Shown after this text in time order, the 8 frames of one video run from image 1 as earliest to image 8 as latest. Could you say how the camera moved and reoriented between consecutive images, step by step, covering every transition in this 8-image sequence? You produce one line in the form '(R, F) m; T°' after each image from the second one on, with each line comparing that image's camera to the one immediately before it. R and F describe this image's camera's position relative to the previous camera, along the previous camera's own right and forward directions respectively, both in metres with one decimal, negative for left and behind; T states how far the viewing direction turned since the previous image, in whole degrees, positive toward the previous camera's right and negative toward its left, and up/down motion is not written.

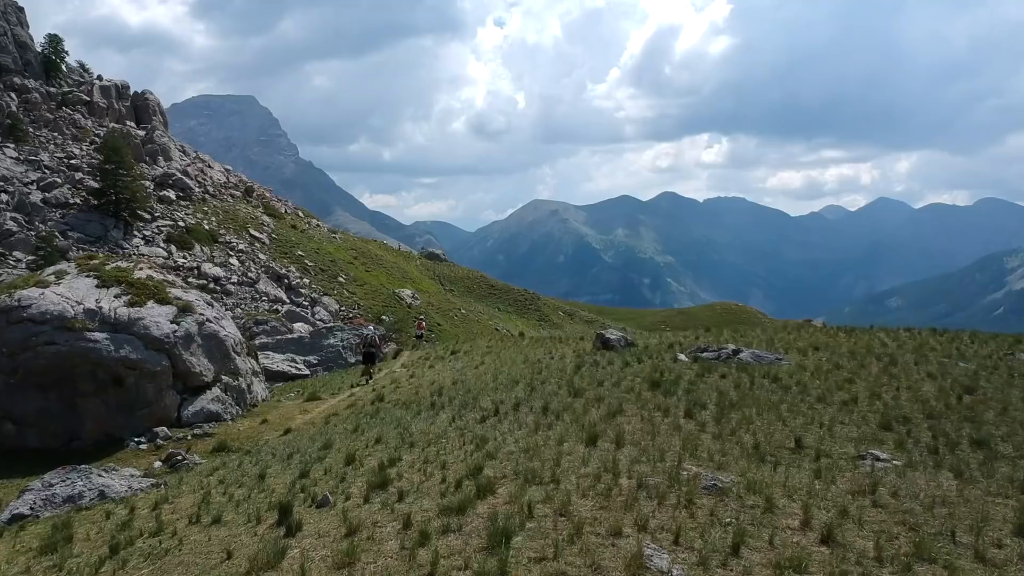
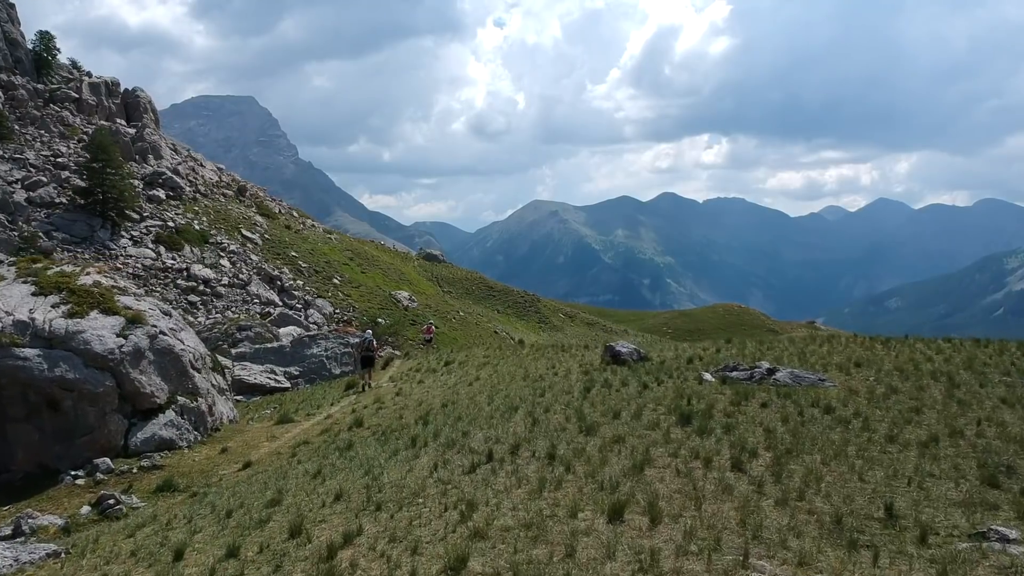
(0.0, +1.8) m; 0°
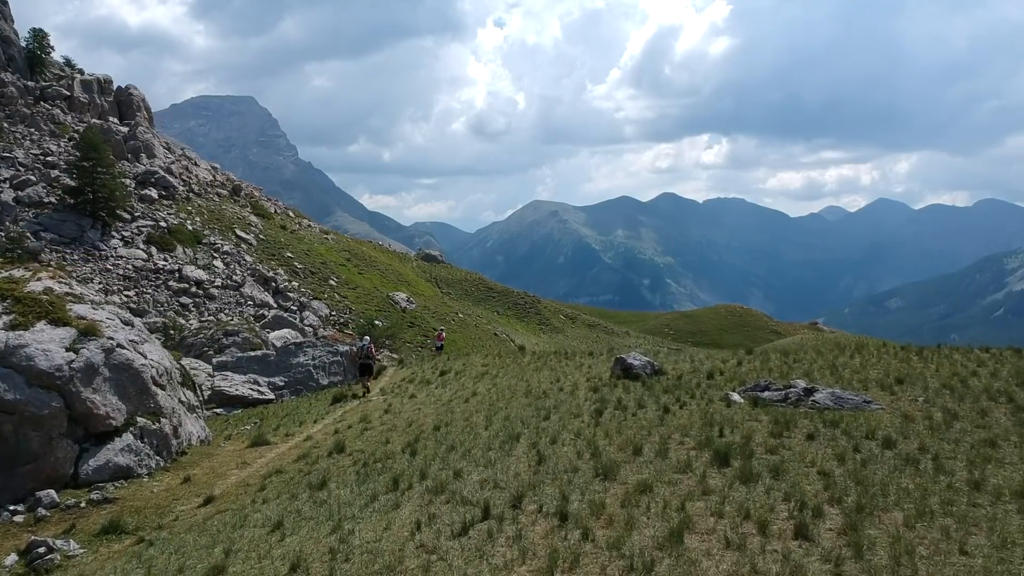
(0.0, +1.3) m; 0°
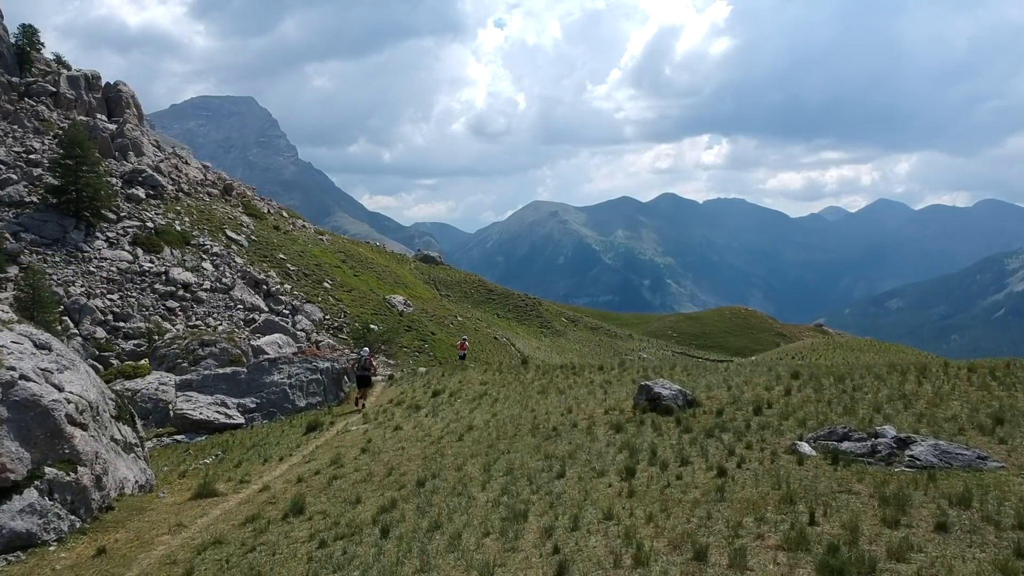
(-0.1, +2.2) m; 0°
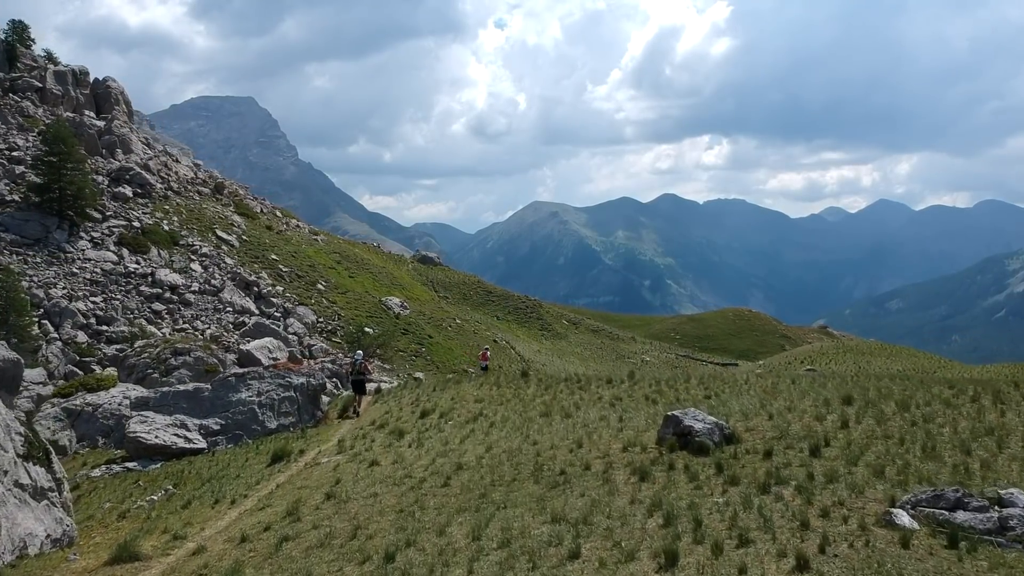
(0.0, +2.0) m; 0°
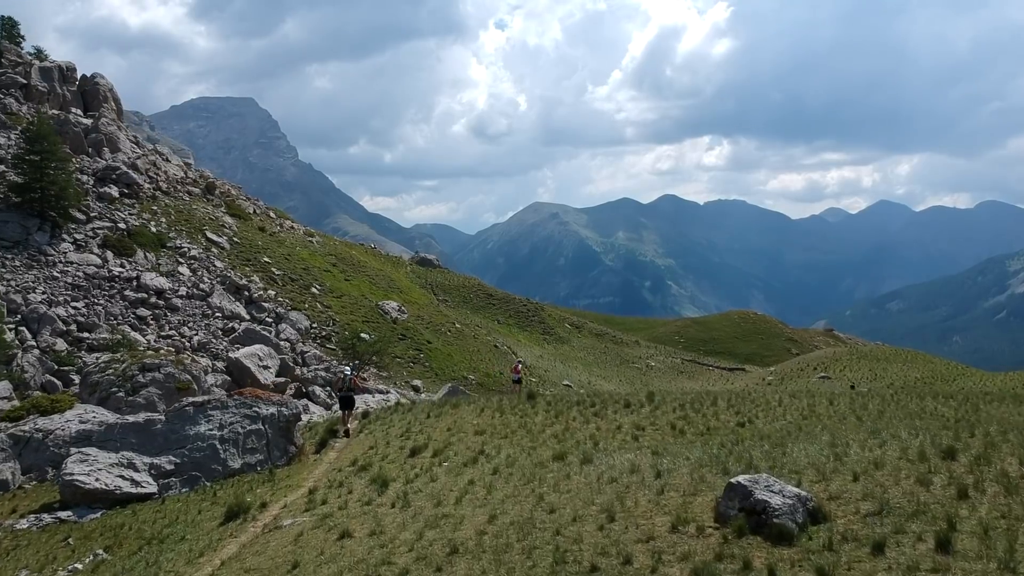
(-0.1, +2.2) m; 0°
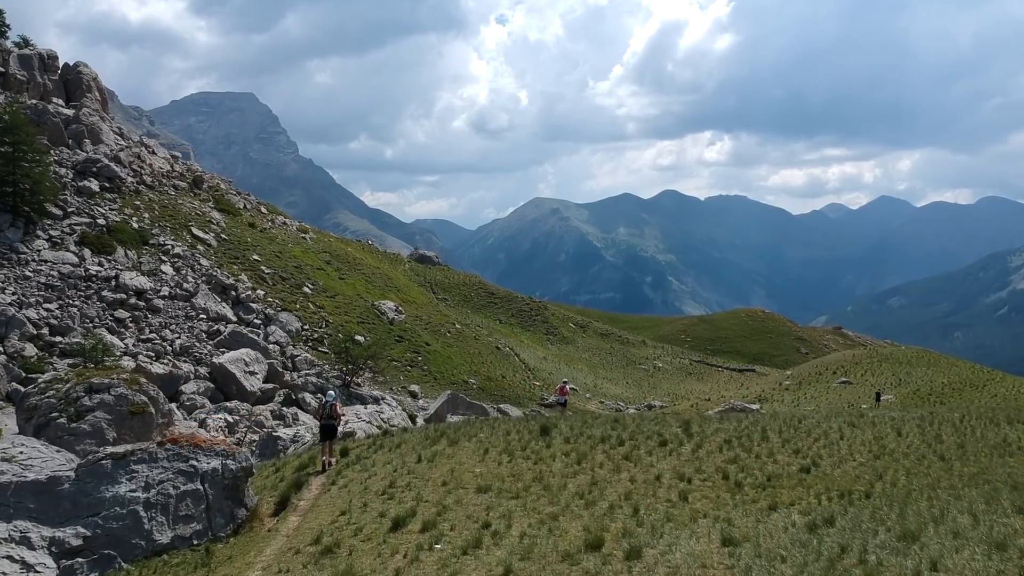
(-0.2, +3.0) m; 0°
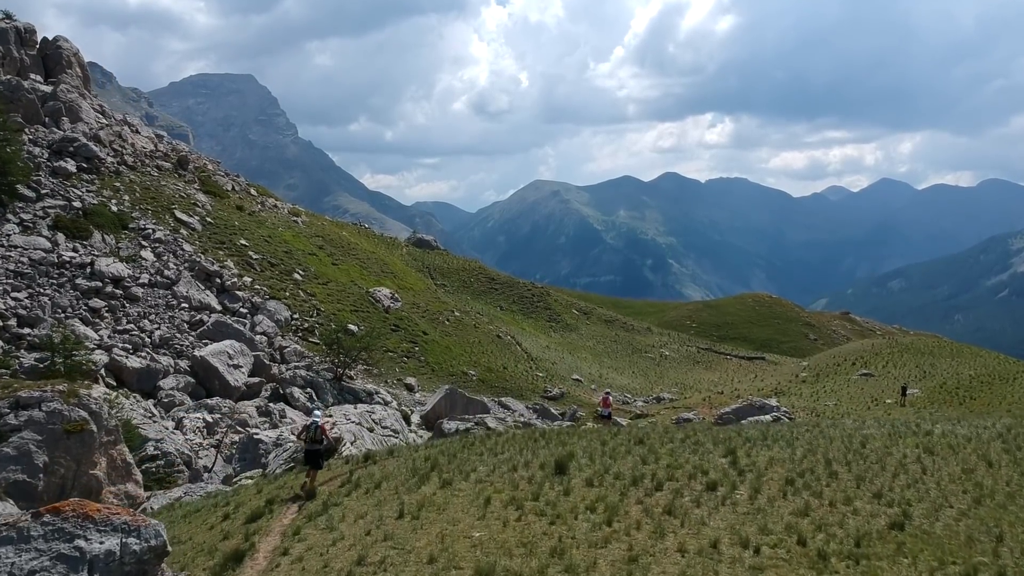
(-0.1, +2.9) m; 0°
